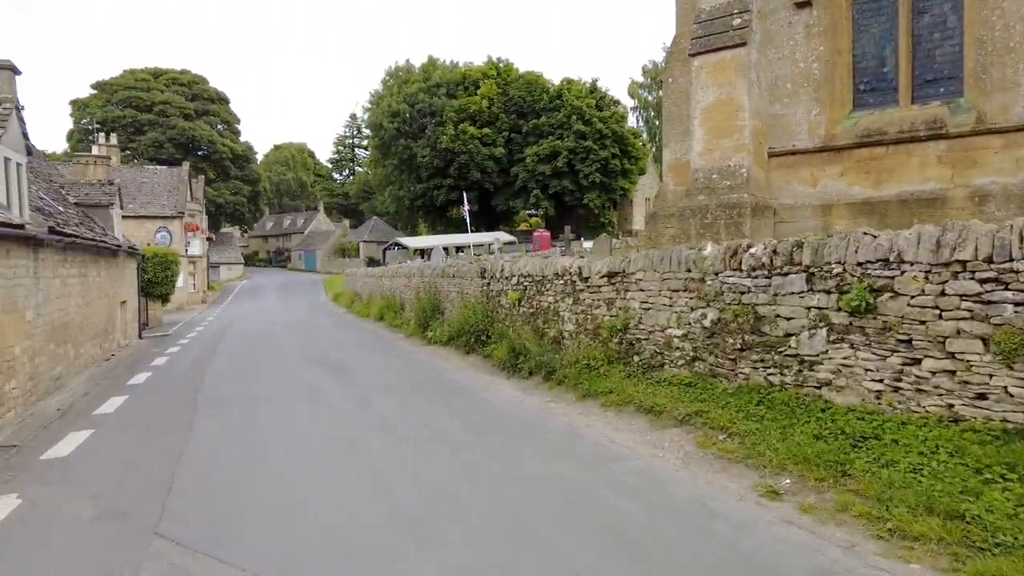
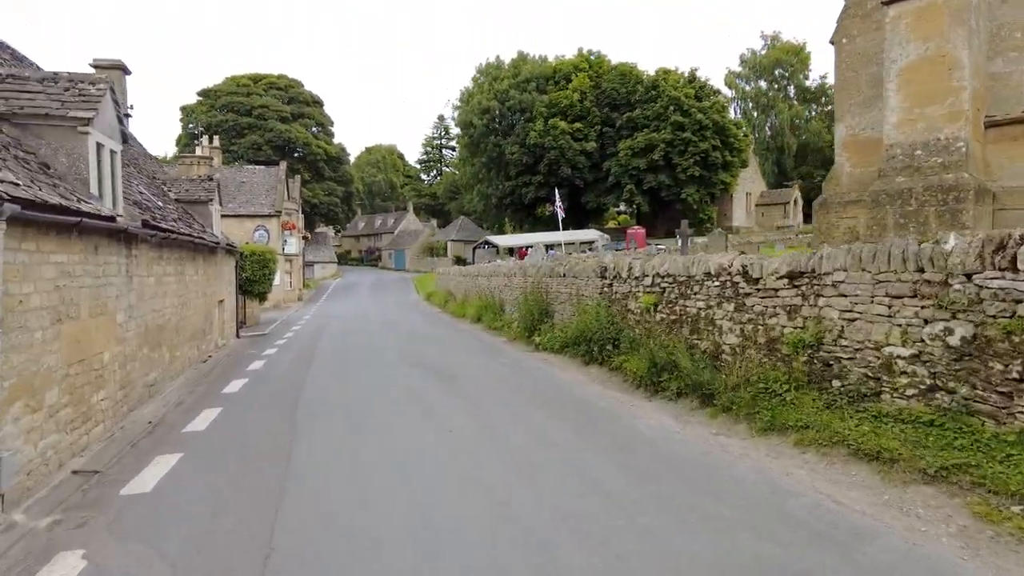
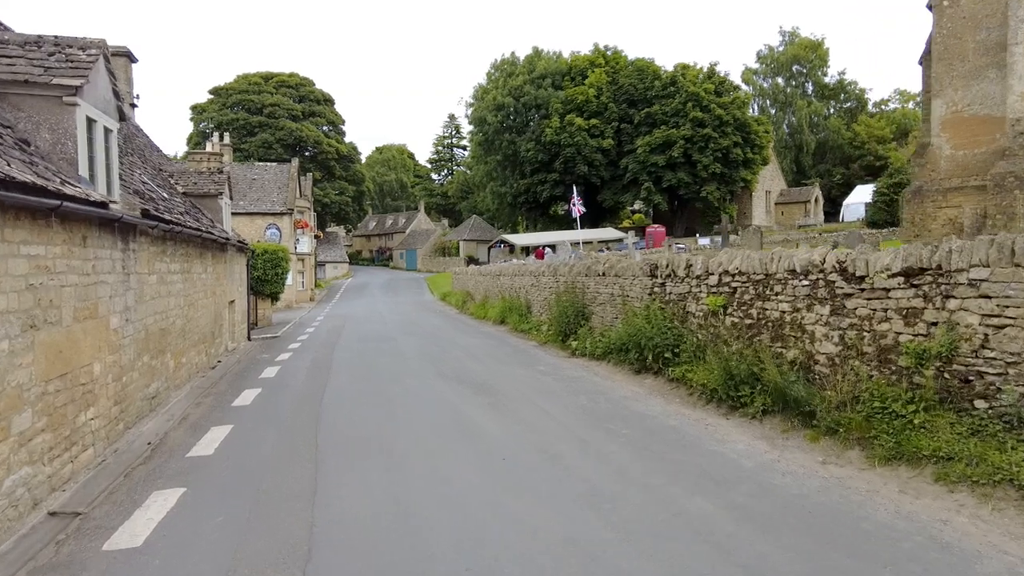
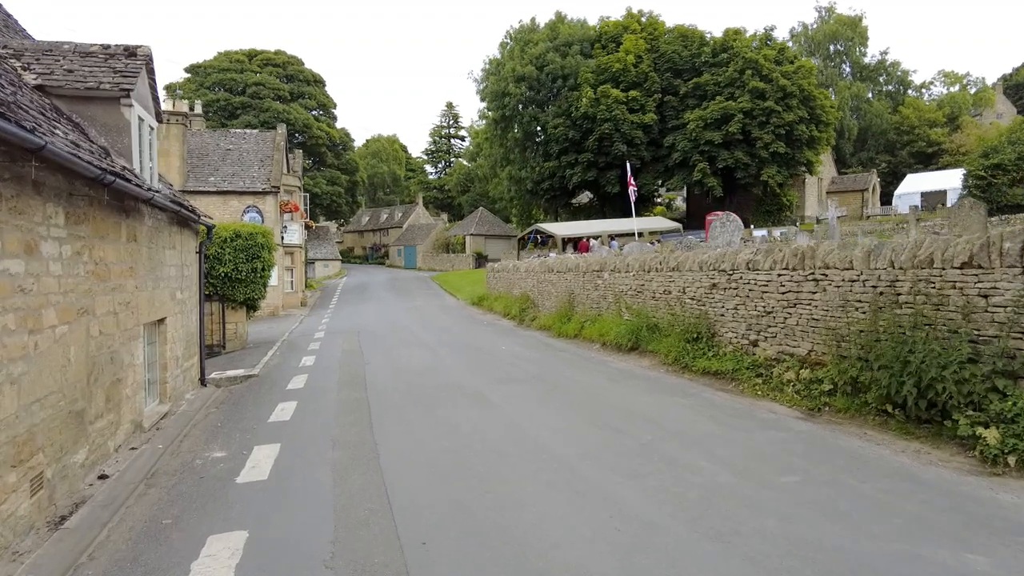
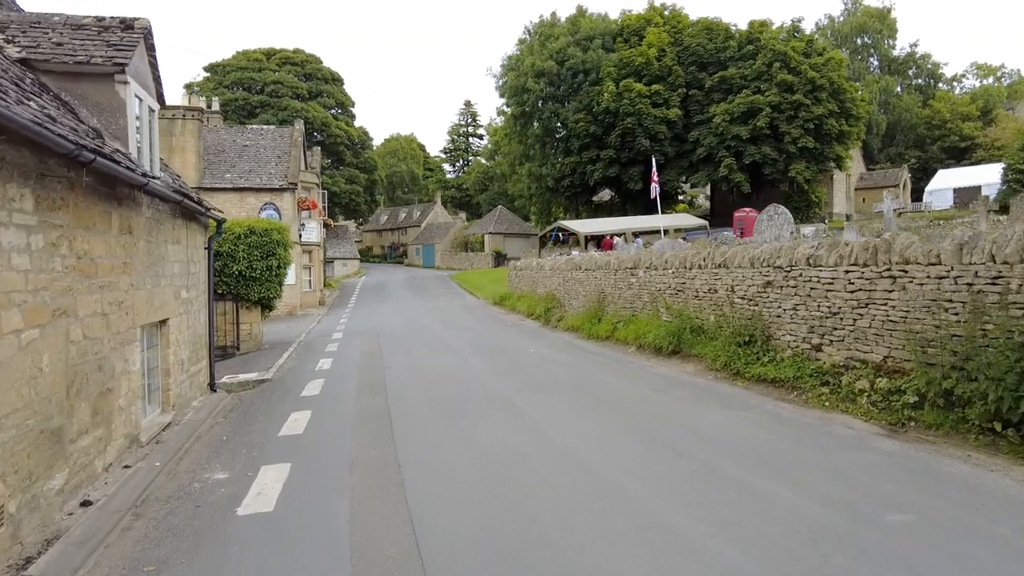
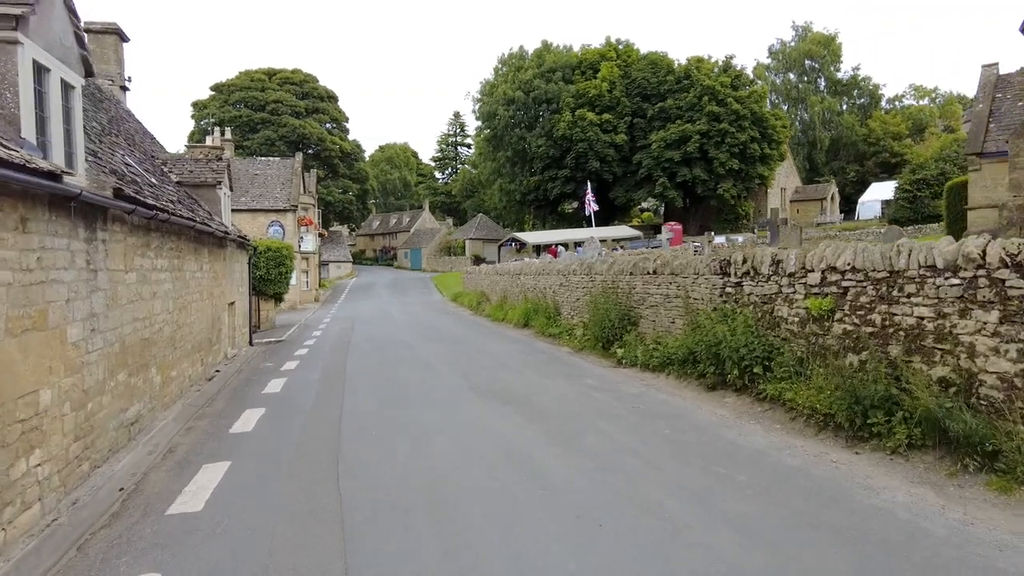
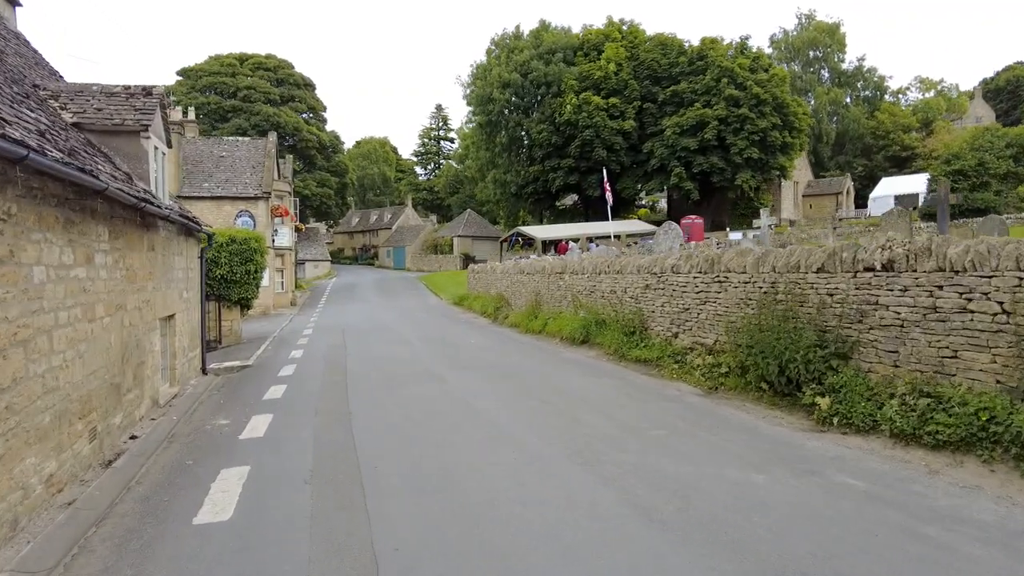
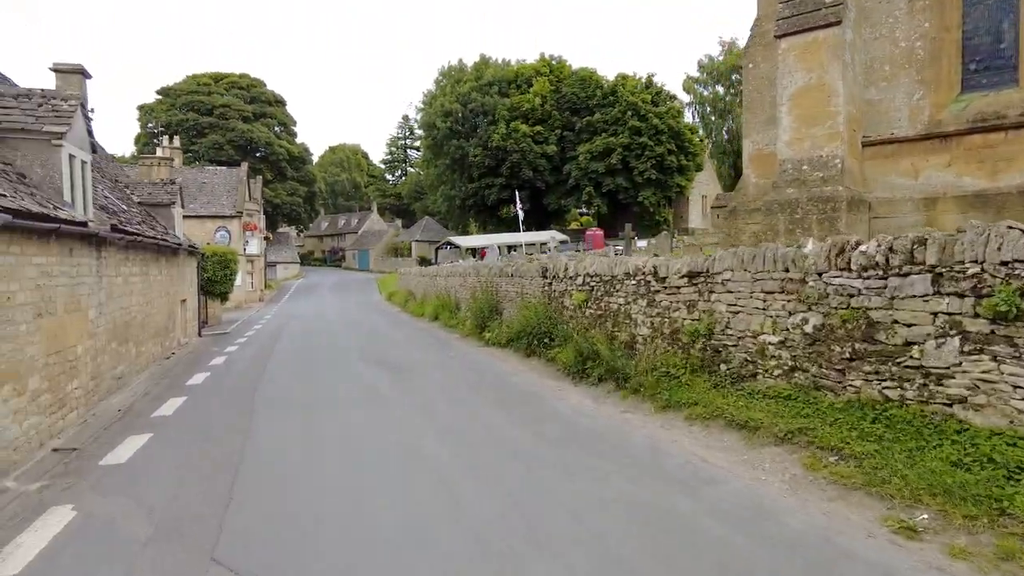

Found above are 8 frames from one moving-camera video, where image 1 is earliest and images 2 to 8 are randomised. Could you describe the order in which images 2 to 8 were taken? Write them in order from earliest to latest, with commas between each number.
8, 2, 3, 6, 7, 4, 5
